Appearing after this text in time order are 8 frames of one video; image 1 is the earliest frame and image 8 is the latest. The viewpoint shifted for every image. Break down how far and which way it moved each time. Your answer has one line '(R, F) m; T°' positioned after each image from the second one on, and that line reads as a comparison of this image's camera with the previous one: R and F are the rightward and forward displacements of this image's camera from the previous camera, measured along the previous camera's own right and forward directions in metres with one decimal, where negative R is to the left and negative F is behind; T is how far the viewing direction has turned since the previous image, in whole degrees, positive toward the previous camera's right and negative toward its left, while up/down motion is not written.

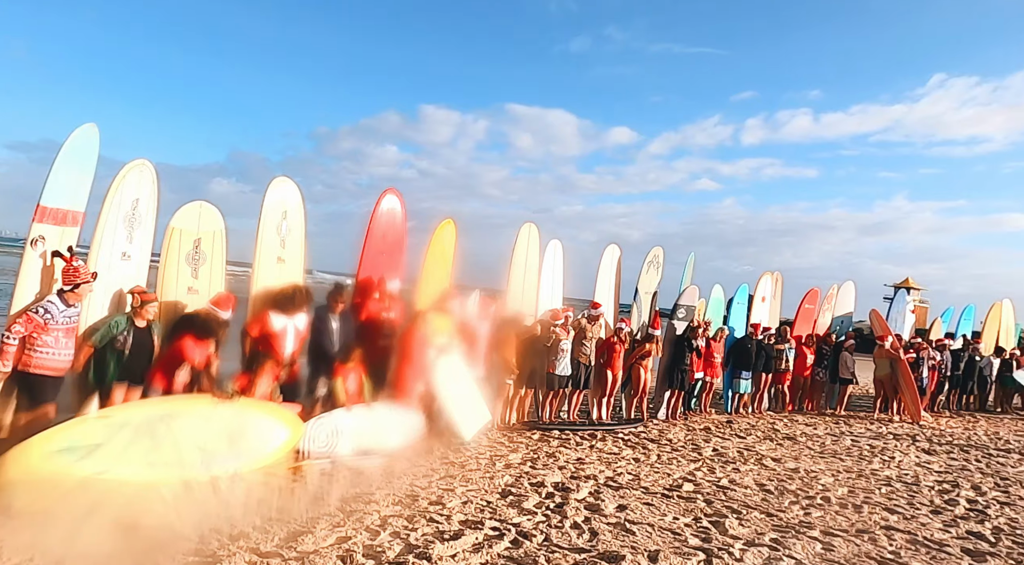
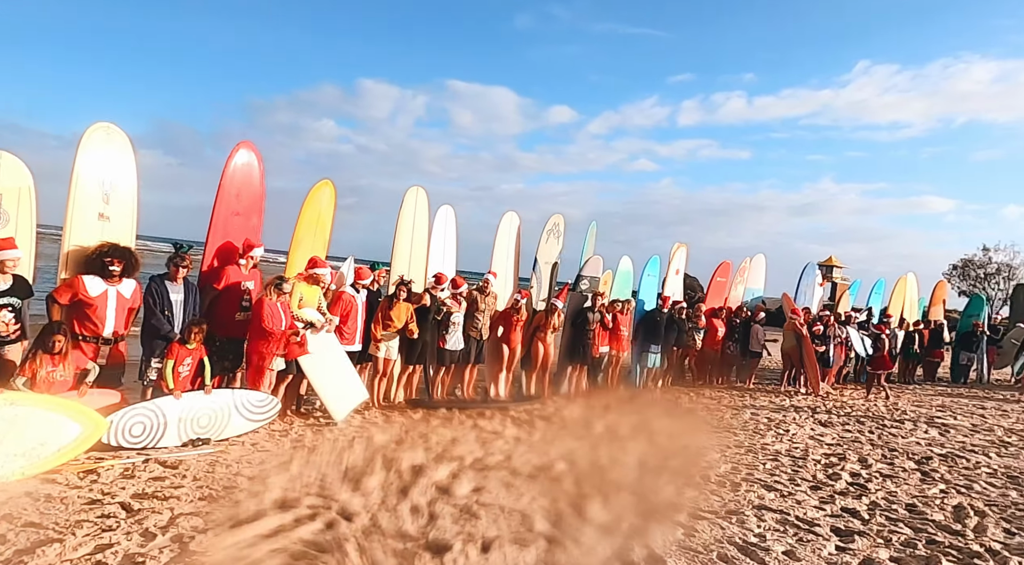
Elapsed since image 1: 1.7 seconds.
(+0.5, +0.4) m; +5°
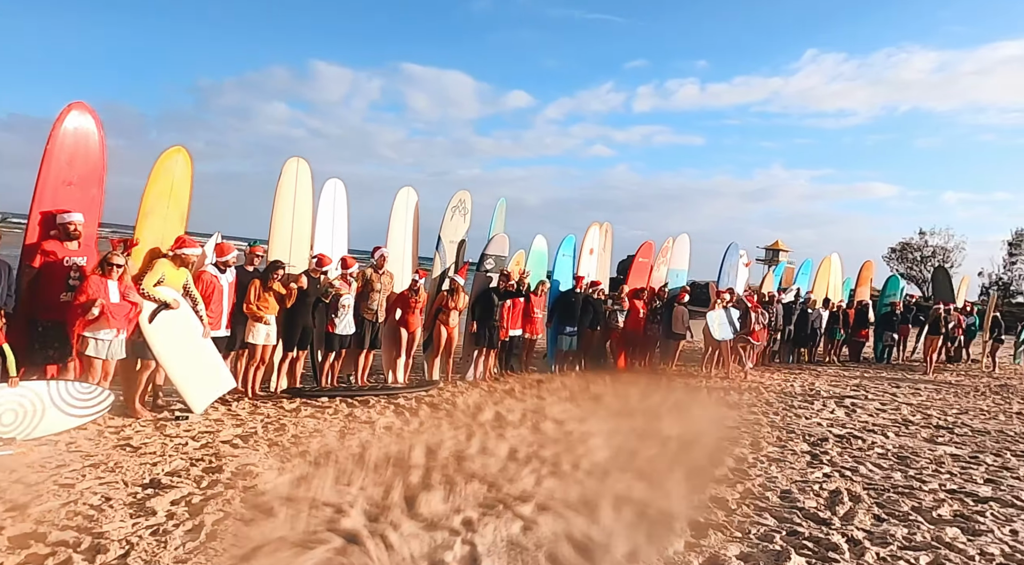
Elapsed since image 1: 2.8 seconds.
(+0.6, +0.4) m; +4°
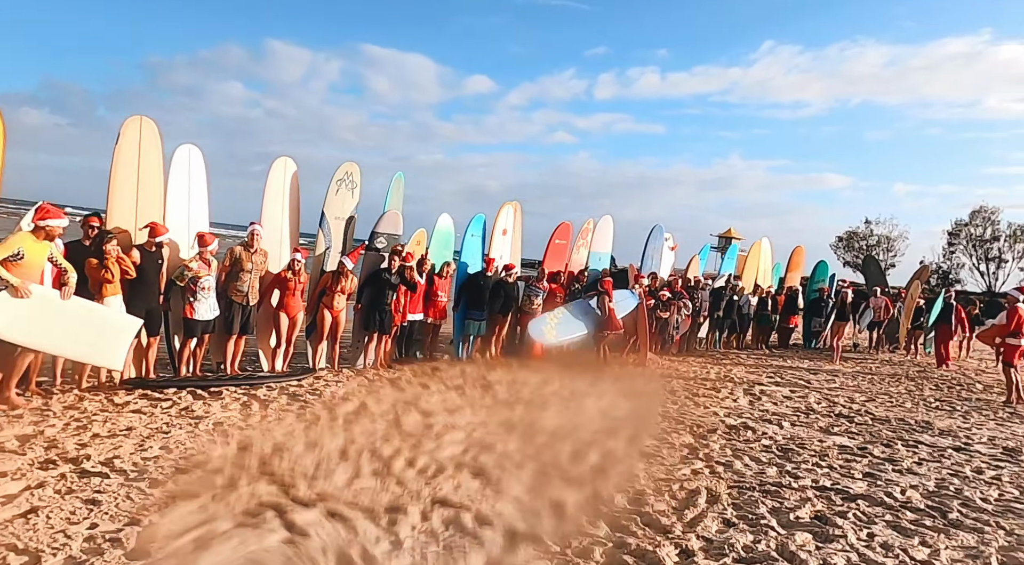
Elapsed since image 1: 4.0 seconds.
(+0.7, +0.4) m; +4°
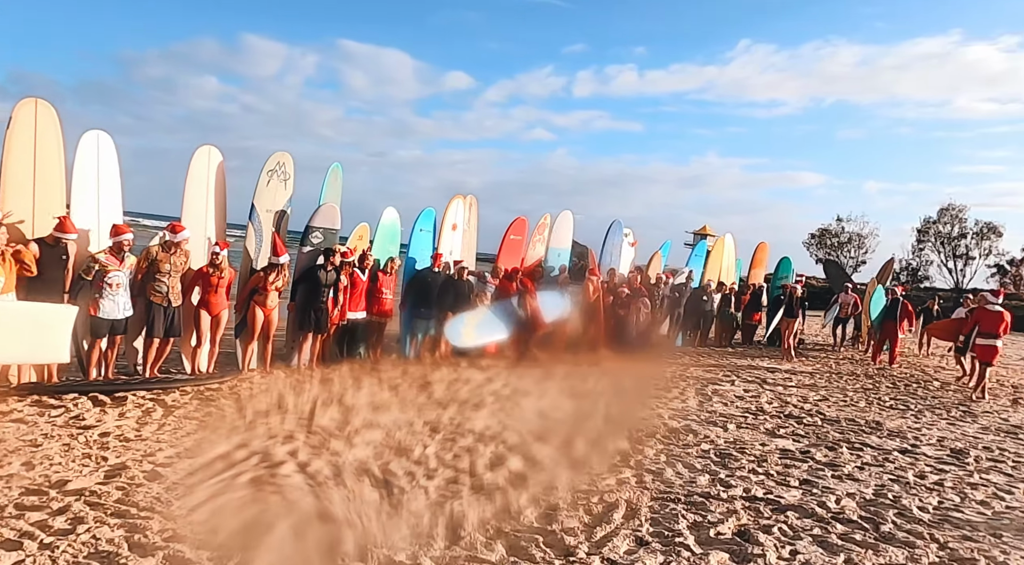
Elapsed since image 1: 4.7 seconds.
(+0.4, +0.3) m; +2°
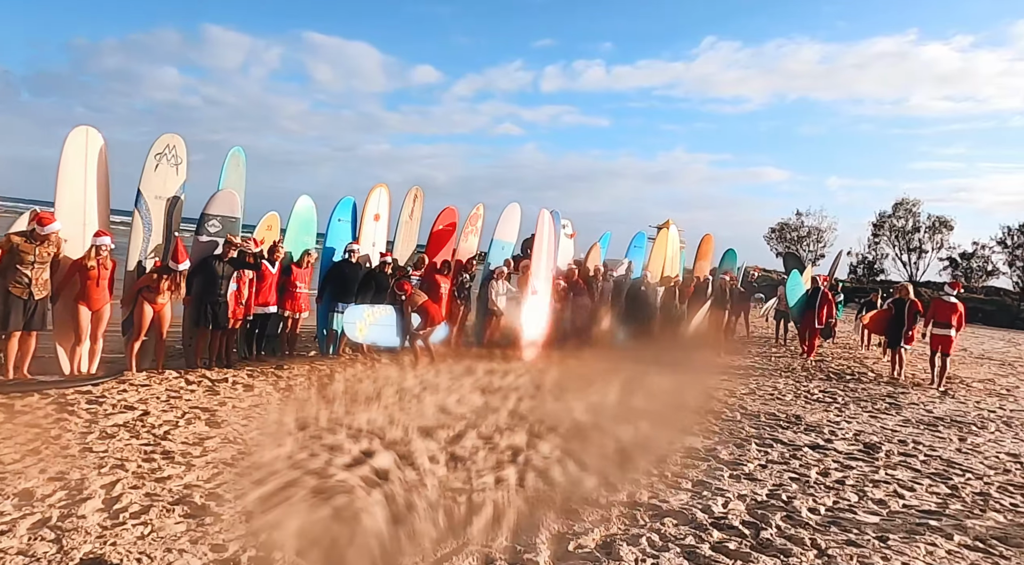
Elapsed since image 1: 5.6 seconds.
(+0.5, +0.3) m; +3°
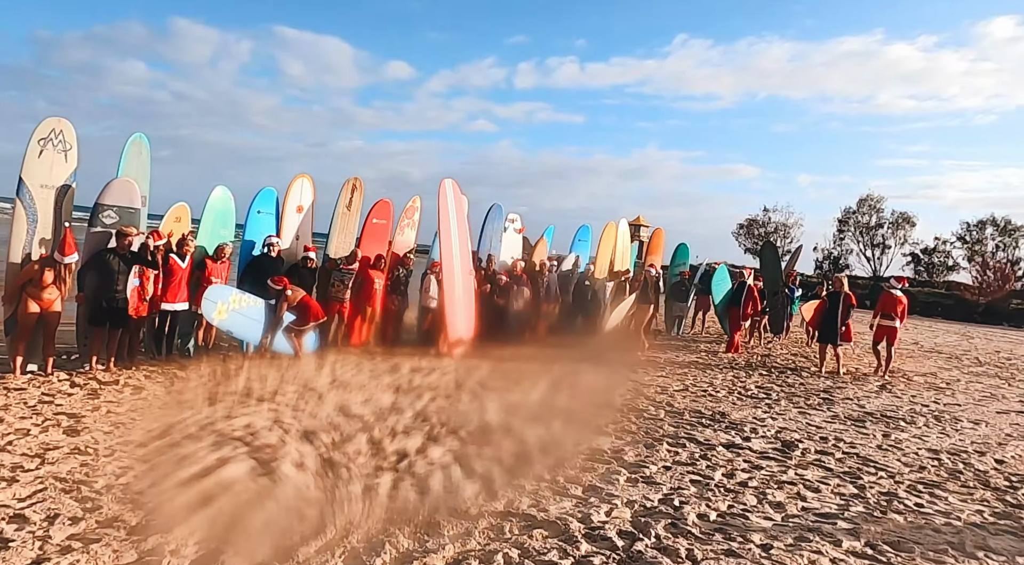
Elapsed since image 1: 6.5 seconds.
(+0.5, +0.3) m; +2°
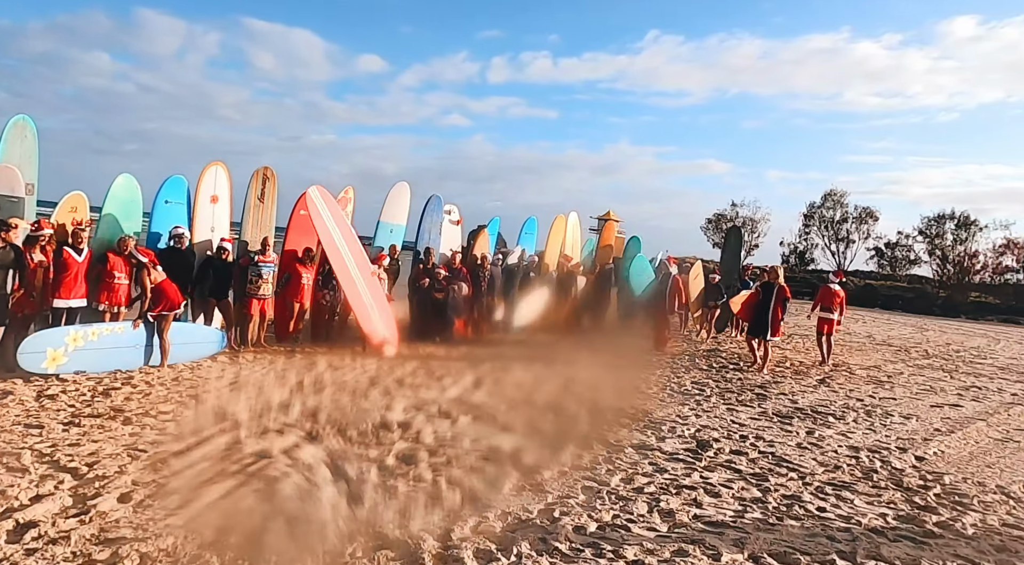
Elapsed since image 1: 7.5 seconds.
(+0.5, +0.3) m; +2°
